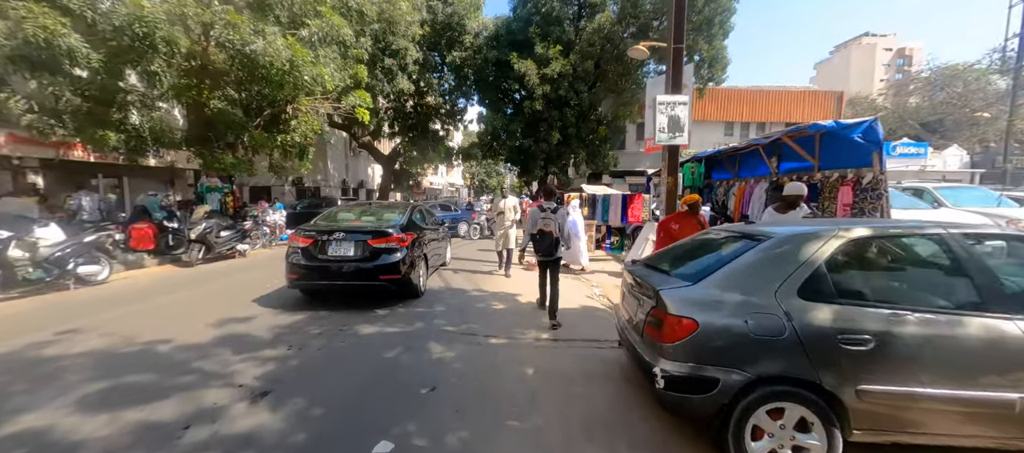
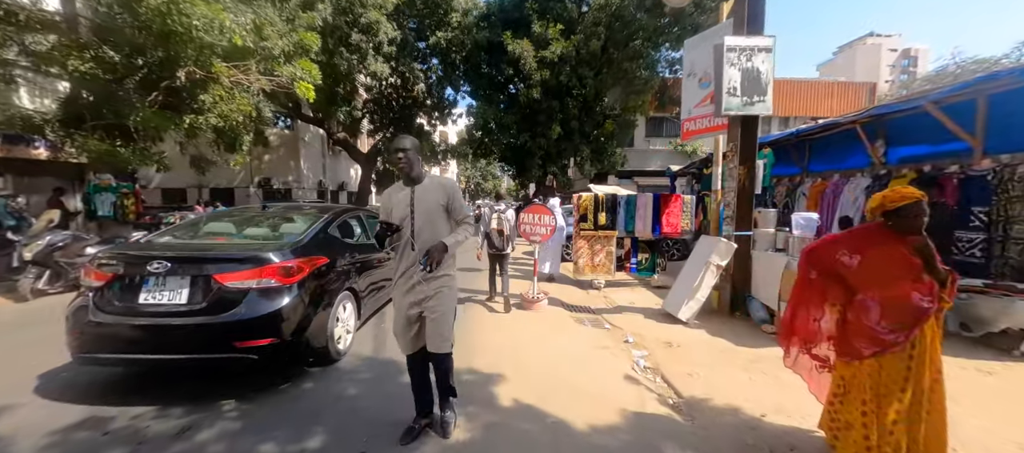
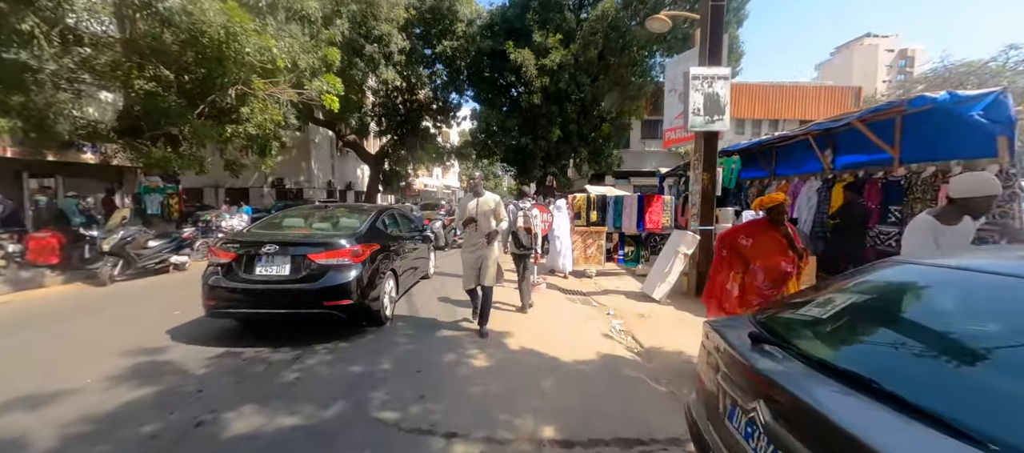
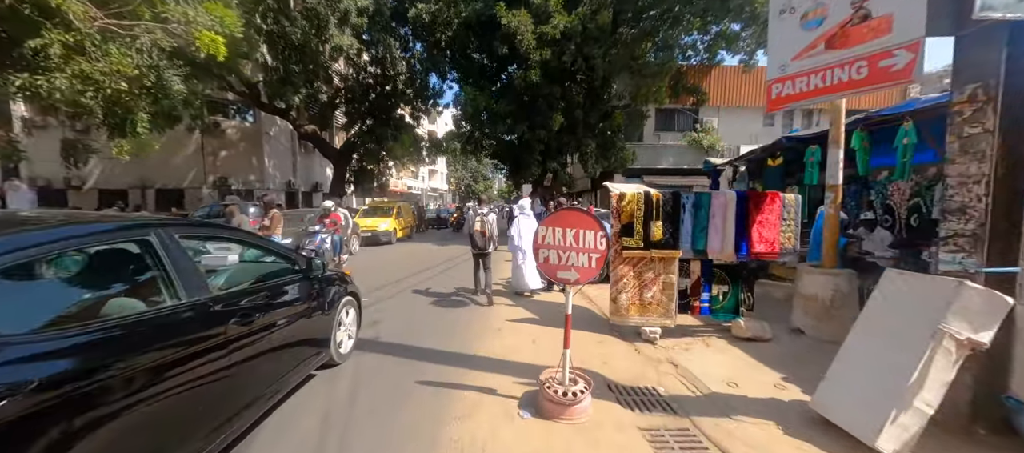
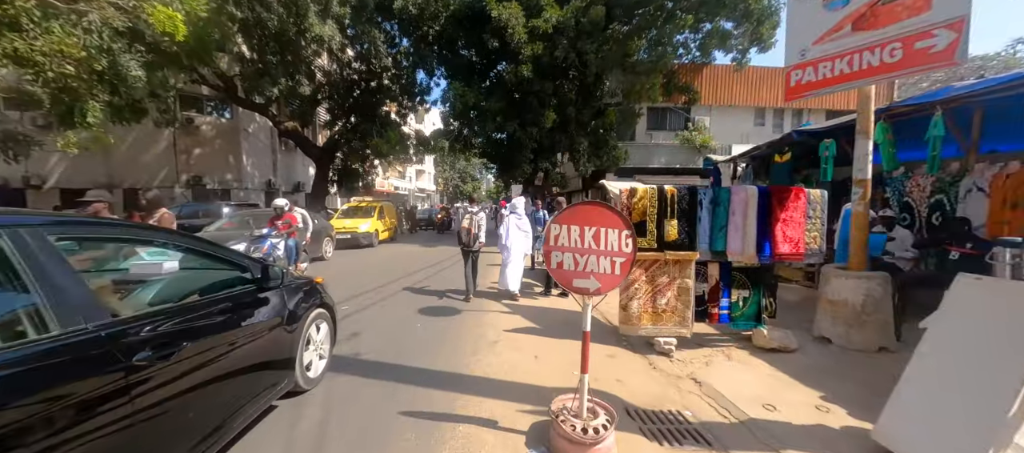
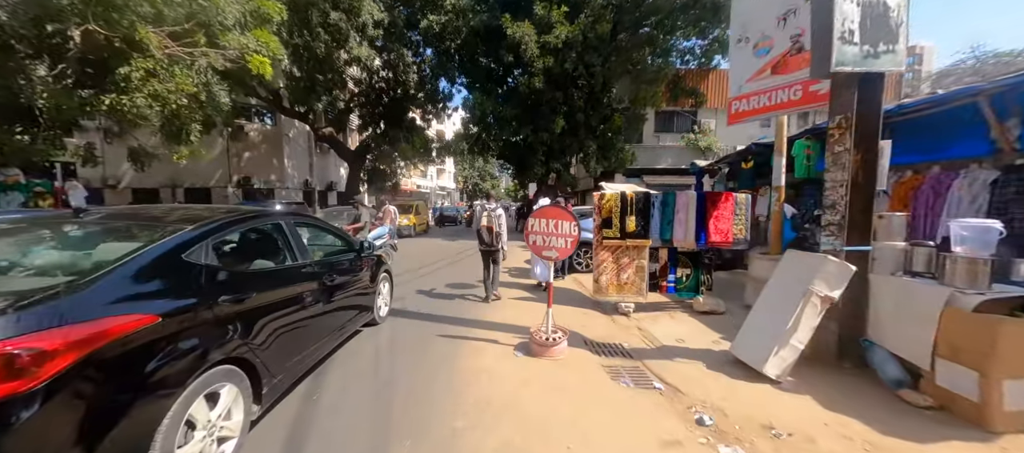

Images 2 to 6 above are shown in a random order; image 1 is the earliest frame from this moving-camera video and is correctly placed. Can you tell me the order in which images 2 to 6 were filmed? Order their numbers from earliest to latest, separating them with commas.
3, 2, 6, 4, 5
